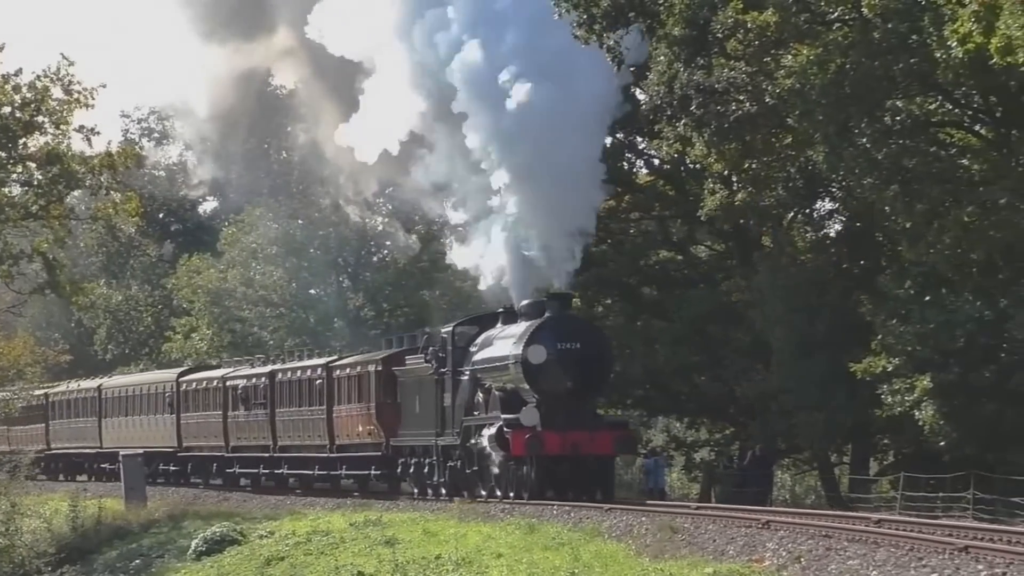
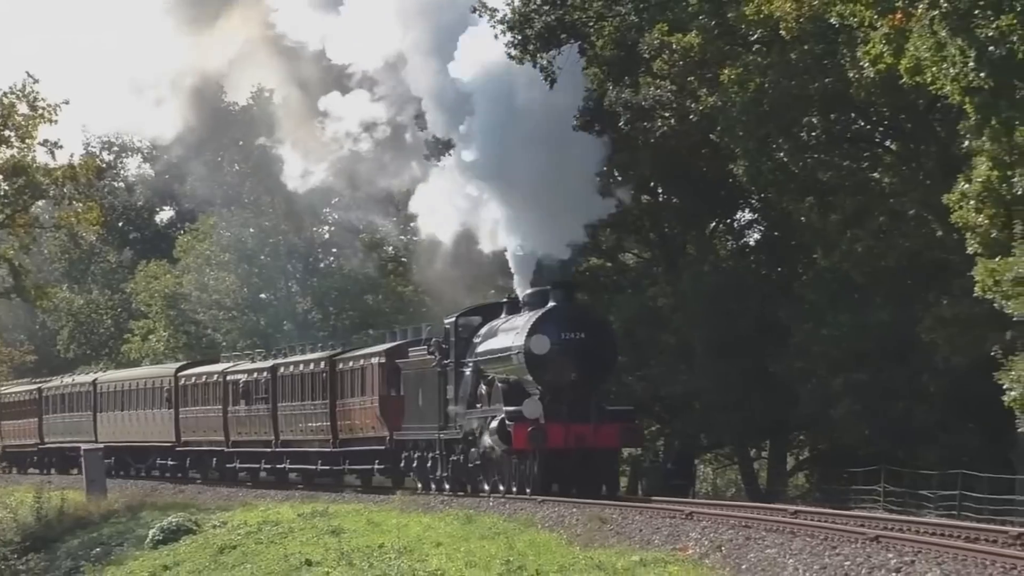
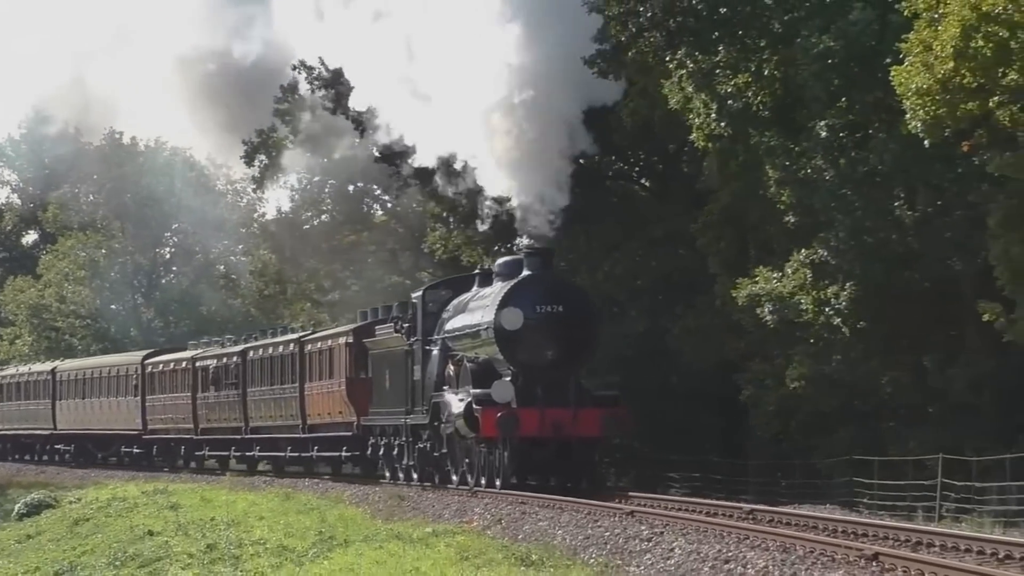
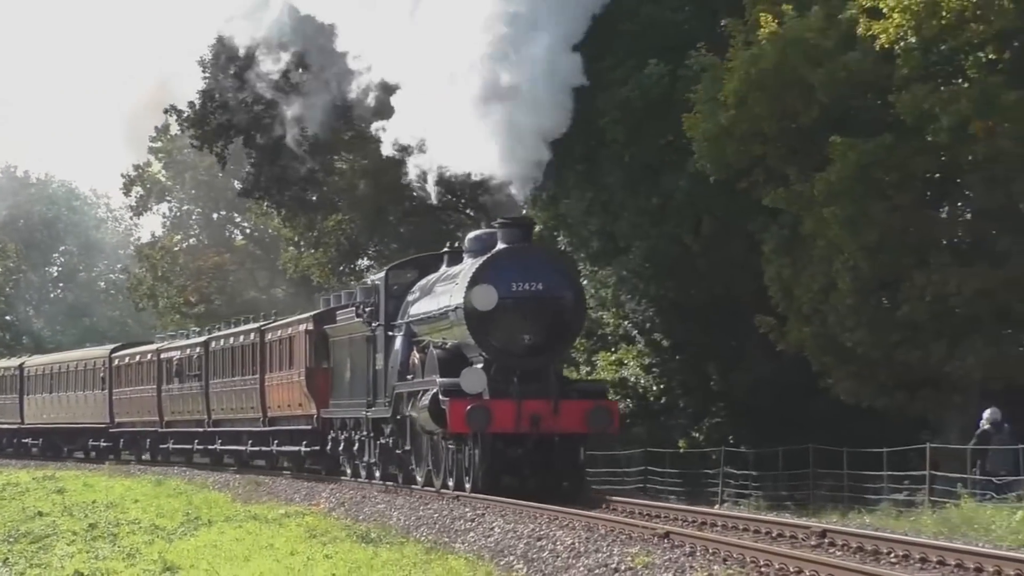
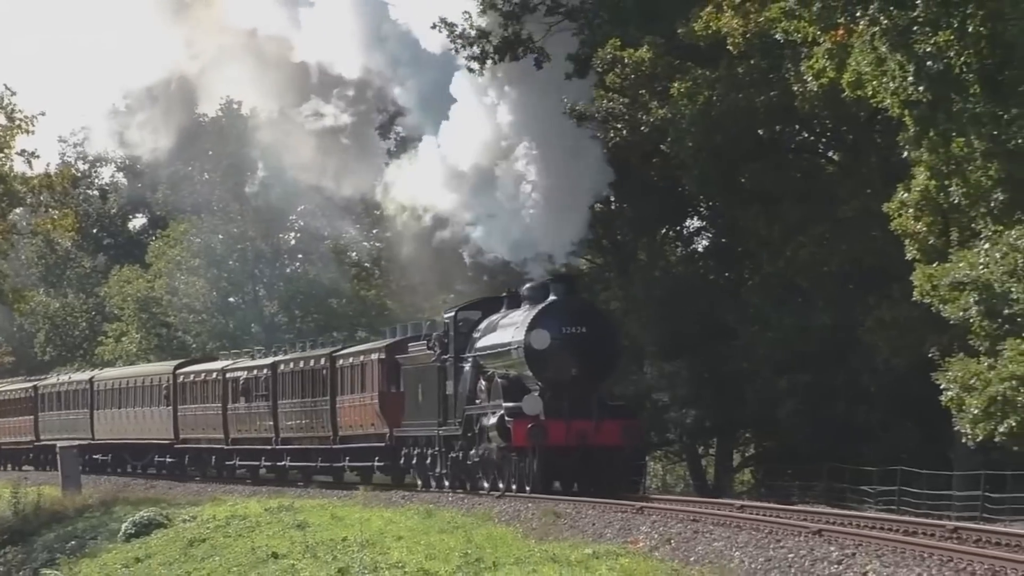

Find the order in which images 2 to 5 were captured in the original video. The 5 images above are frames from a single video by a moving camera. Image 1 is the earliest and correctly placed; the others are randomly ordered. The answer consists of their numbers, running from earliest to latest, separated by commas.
2, 5, 3, 4
